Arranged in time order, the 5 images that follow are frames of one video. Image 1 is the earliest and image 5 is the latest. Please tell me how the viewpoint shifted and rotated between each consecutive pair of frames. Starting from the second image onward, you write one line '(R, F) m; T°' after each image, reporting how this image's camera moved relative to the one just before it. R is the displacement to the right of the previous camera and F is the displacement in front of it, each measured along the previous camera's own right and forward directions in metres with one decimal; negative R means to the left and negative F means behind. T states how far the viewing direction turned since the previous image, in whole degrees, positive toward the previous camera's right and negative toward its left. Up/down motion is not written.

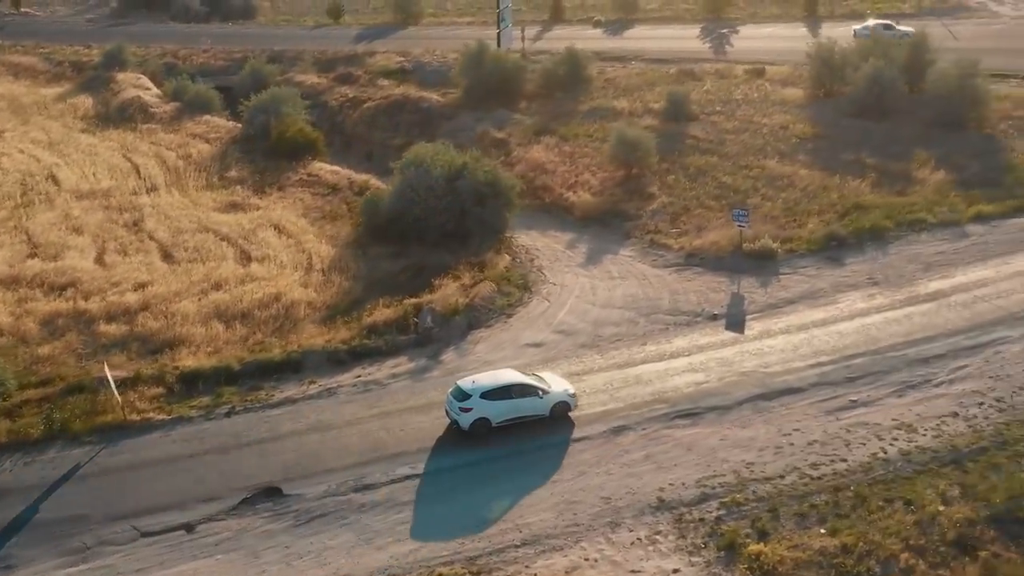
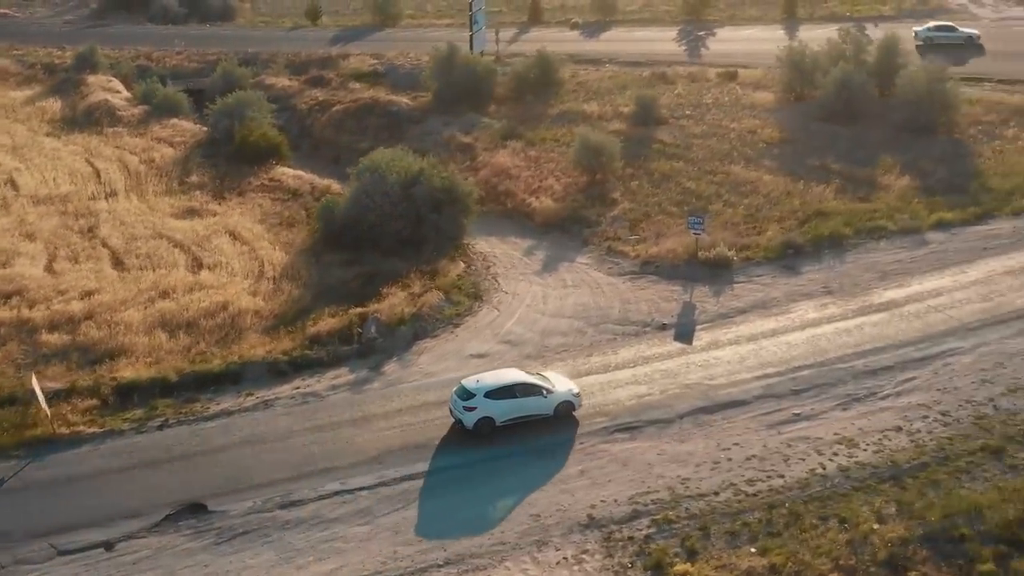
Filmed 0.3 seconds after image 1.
(+1.6, +0.3) m; 0°
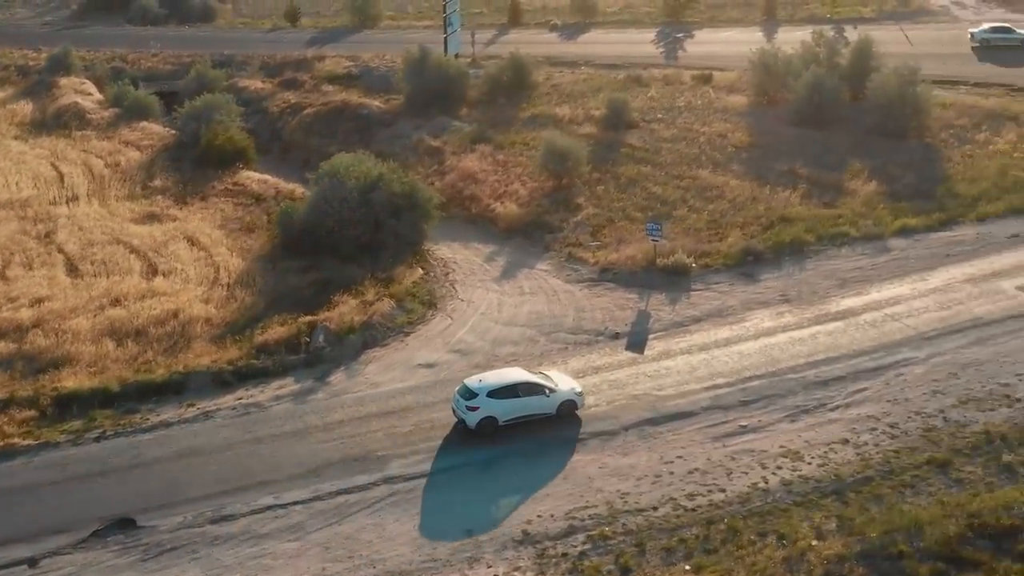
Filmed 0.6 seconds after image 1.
(+1.4, +0.3) m; 0°
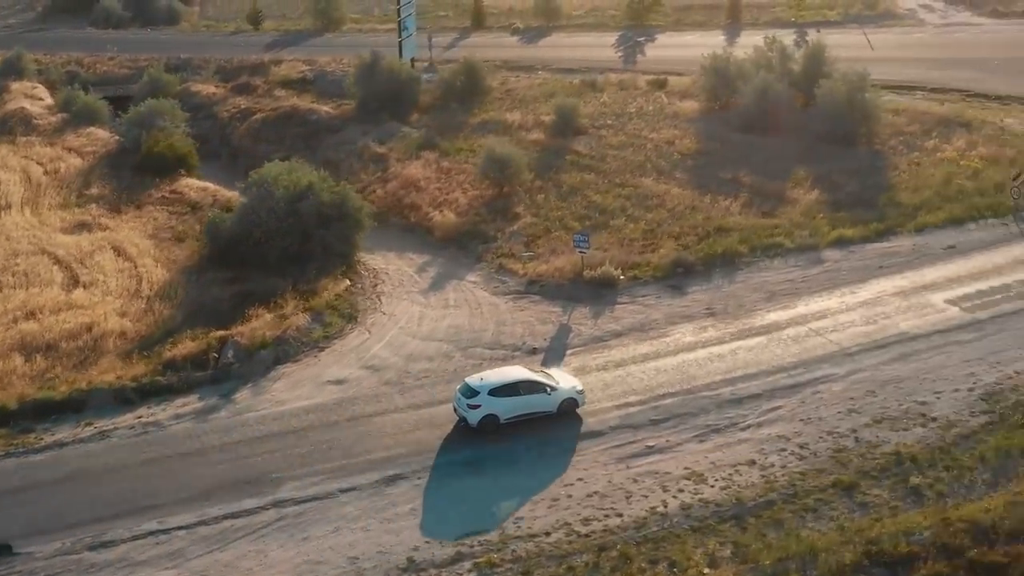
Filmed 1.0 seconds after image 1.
(+2.3, +0.5) m; 0°
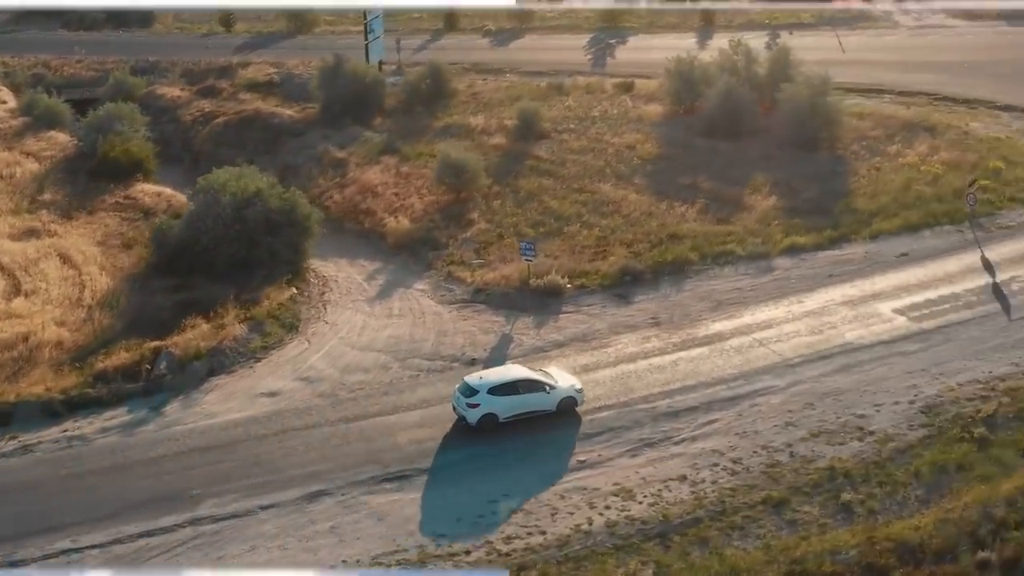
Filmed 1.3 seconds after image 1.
(+1.6, +0.4) m; 0°
